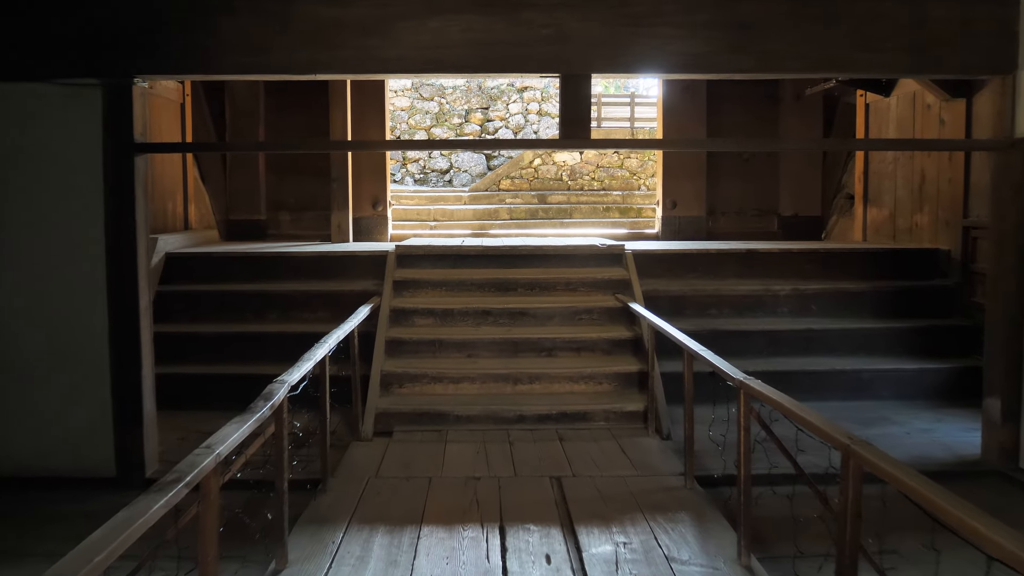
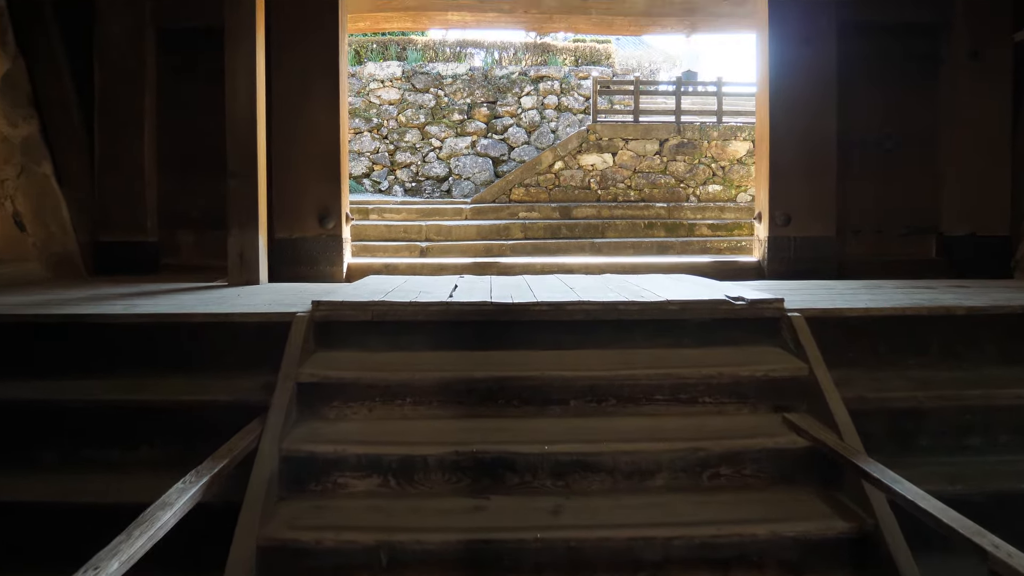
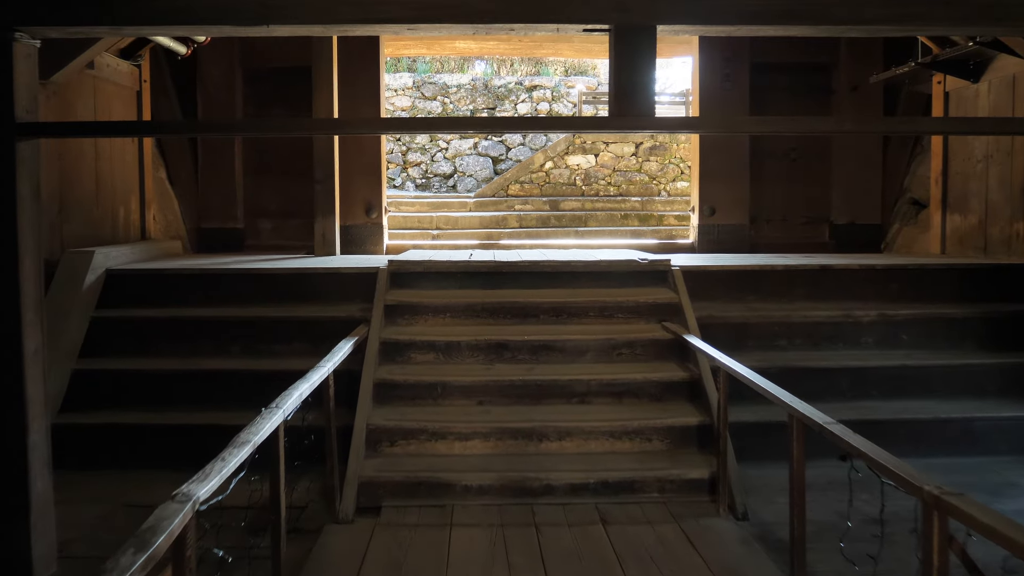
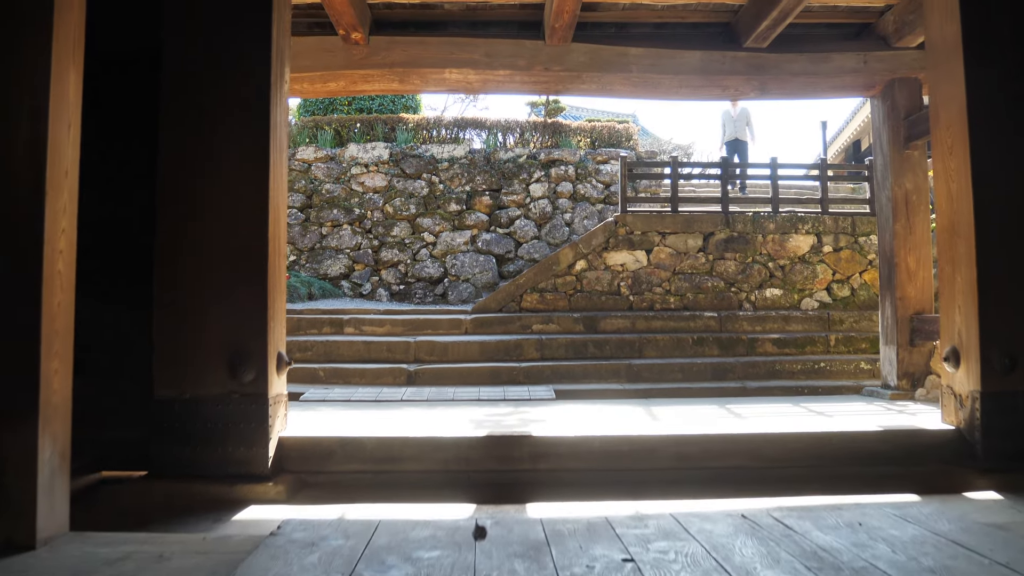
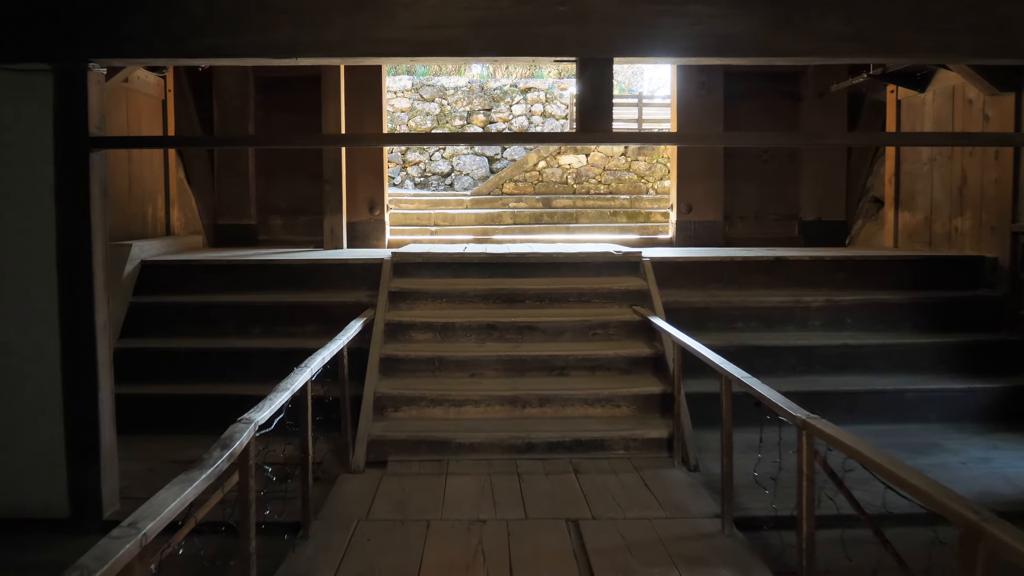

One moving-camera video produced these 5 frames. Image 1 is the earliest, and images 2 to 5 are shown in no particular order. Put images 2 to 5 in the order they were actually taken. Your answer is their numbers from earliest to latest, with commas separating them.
5, 3, 2, 4
